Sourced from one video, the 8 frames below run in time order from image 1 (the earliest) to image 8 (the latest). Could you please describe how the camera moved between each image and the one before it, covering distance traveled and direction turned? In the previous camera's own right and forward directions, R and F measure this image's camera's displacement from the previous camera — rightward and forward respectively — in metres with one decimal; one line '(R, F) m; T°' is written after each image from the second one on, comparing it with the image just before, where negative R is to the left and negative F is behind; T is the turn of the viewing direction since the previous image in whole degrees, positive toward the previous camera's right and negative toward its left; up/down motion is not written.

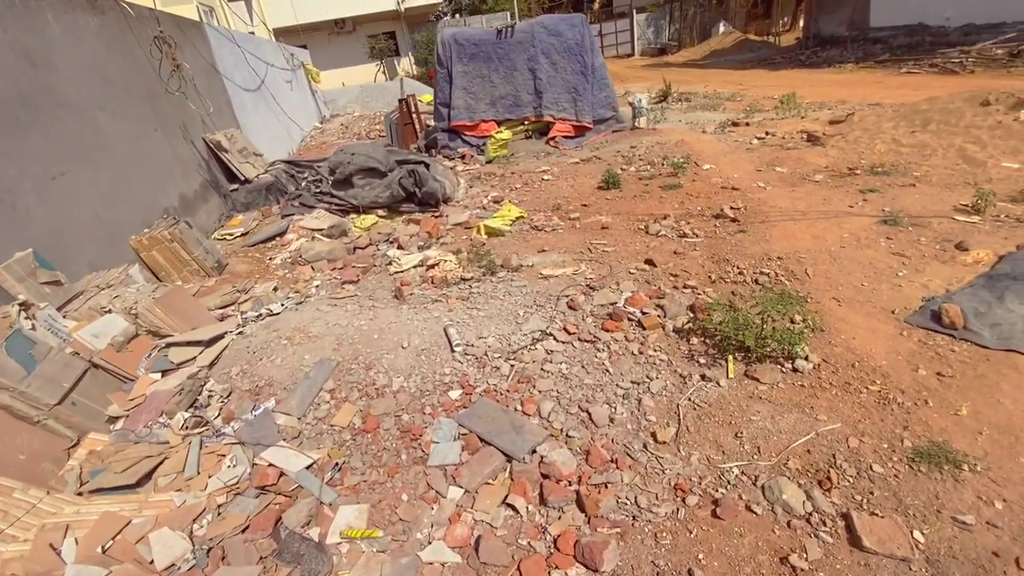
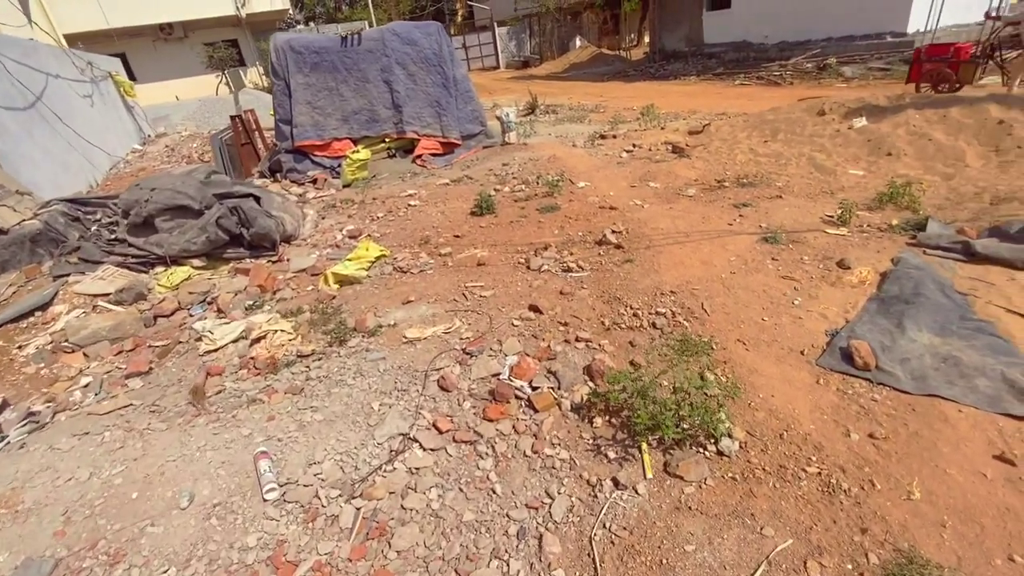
(+0.3, +0.8) m; +13°
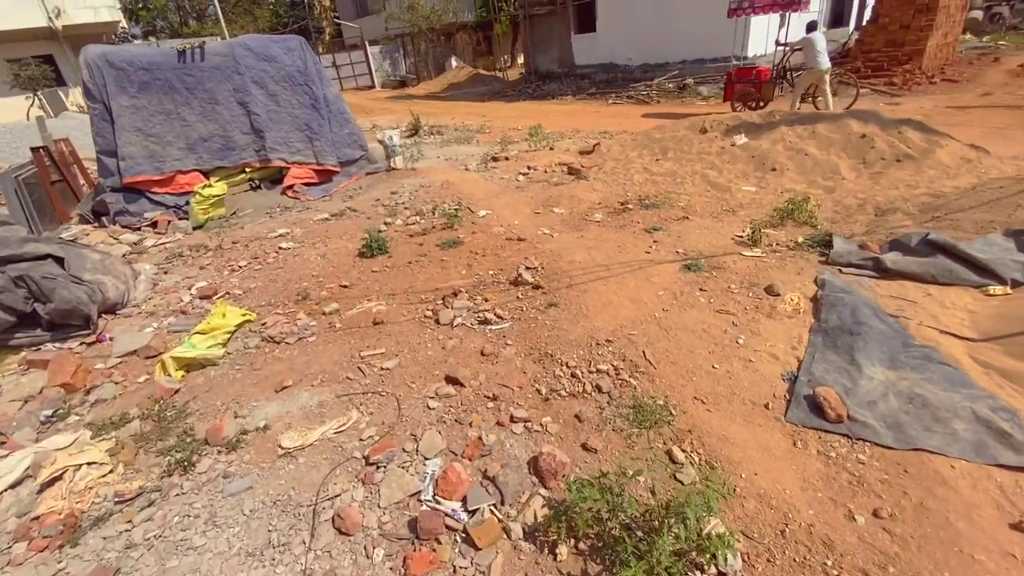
(-0.1, +0.7) m; +12°
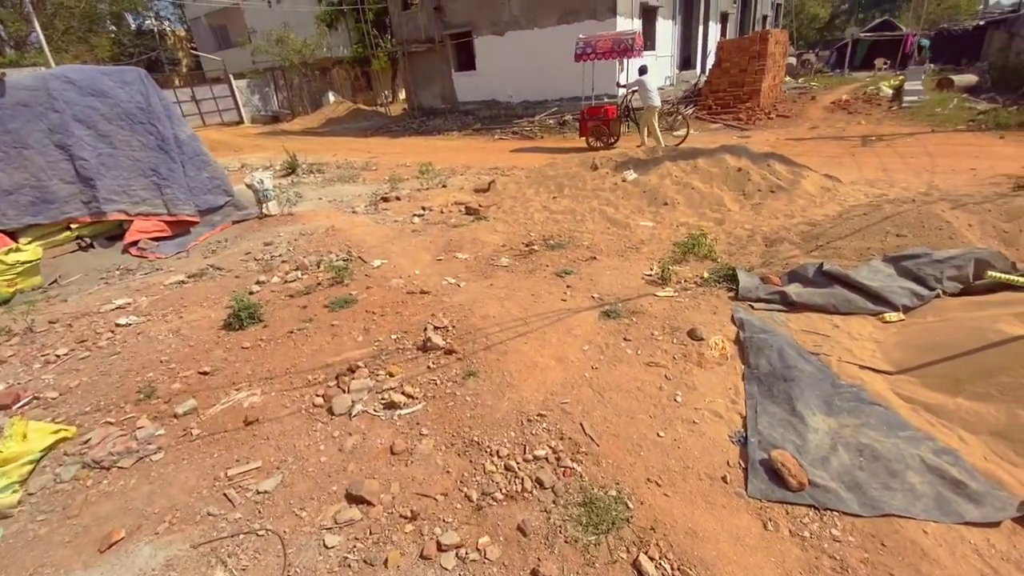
(0.0, +0.5) m; +12°
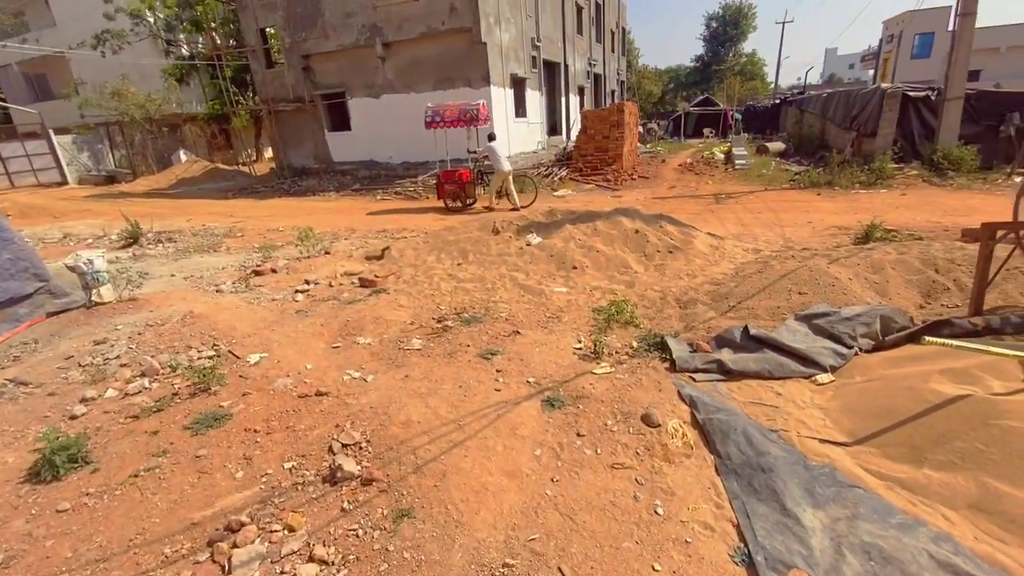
(-0.3, +0.5) m; +14°
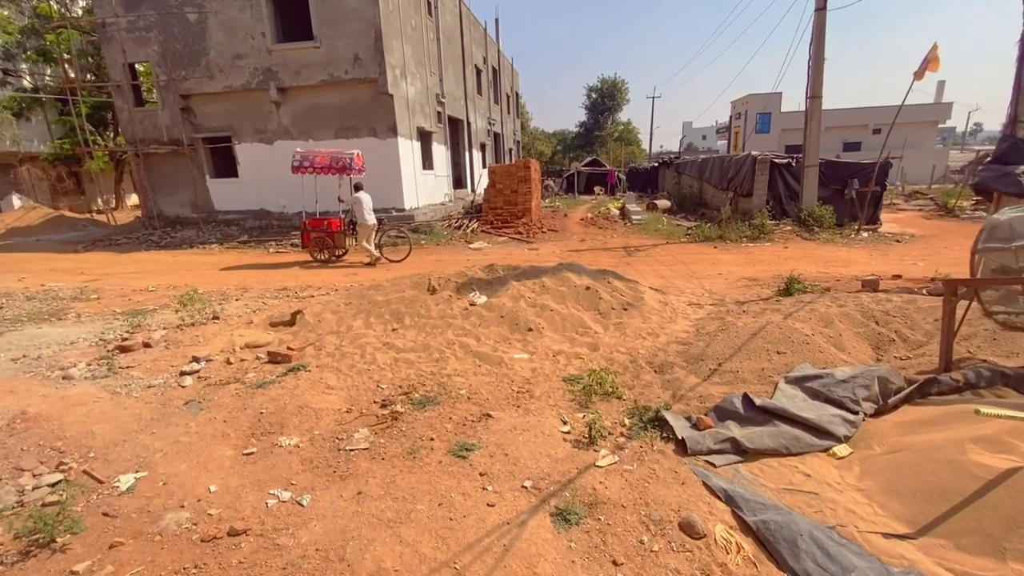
(-0.5, +0.7) m; +12°
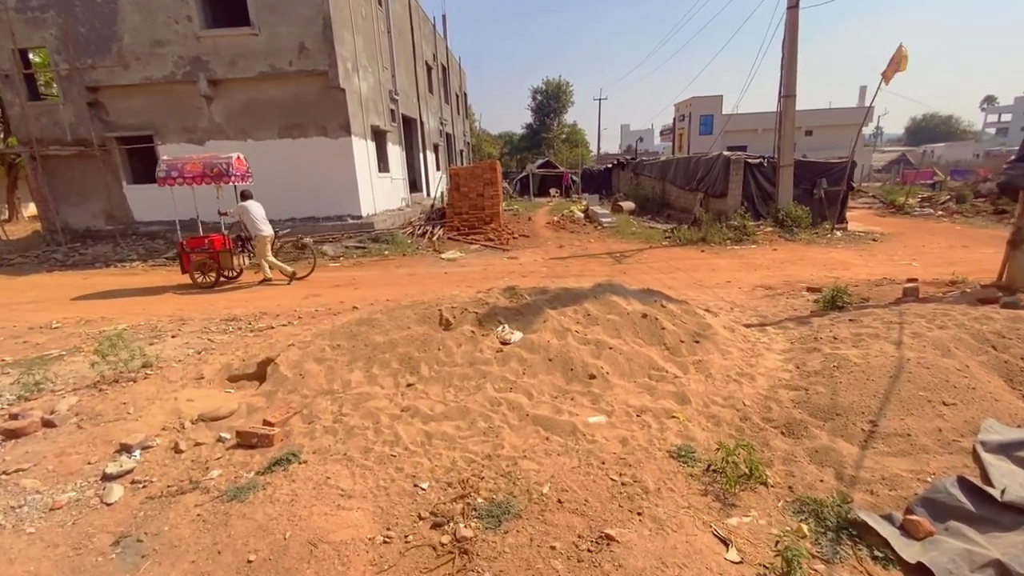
(-0.9, +1.3) m; +6°
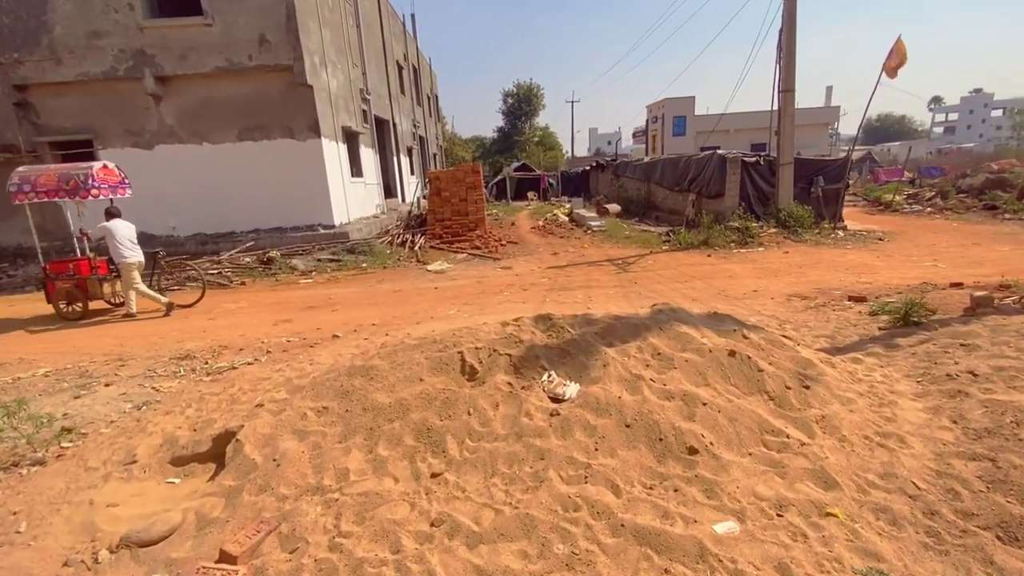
(-0.6, +1.2) m; +3°
